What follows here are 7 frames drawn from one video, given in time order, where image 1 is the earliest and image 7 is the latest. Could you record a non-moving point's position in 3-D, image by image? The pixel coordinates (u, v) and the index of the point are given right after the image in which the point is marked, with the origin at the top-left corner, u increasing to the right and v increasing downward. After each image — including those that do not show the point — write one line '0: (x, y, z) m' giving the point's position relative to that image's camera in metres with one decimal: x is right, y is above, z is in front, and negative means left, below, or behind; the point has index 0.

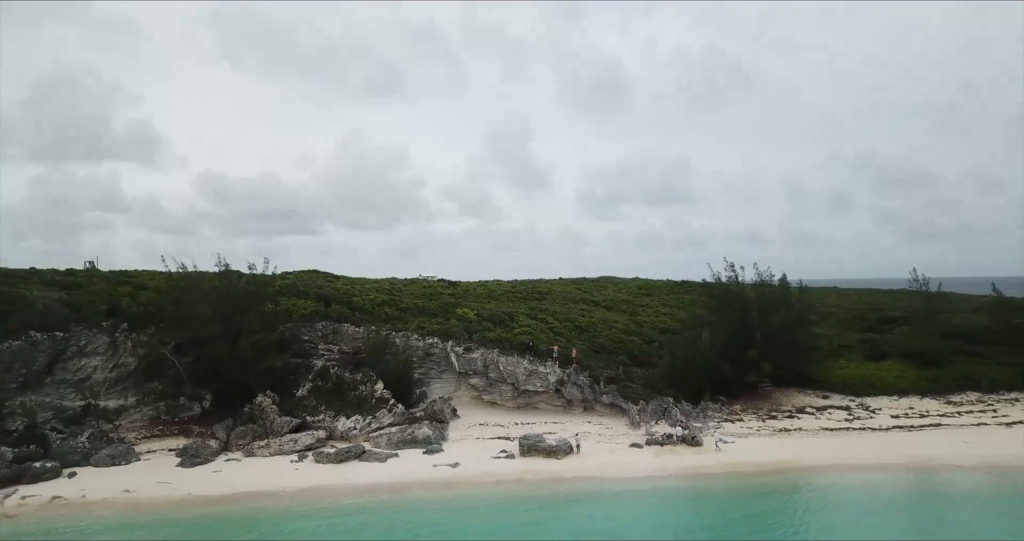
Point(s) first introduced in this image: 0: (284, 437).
0: (-6.0, -4.4, +19.5) m
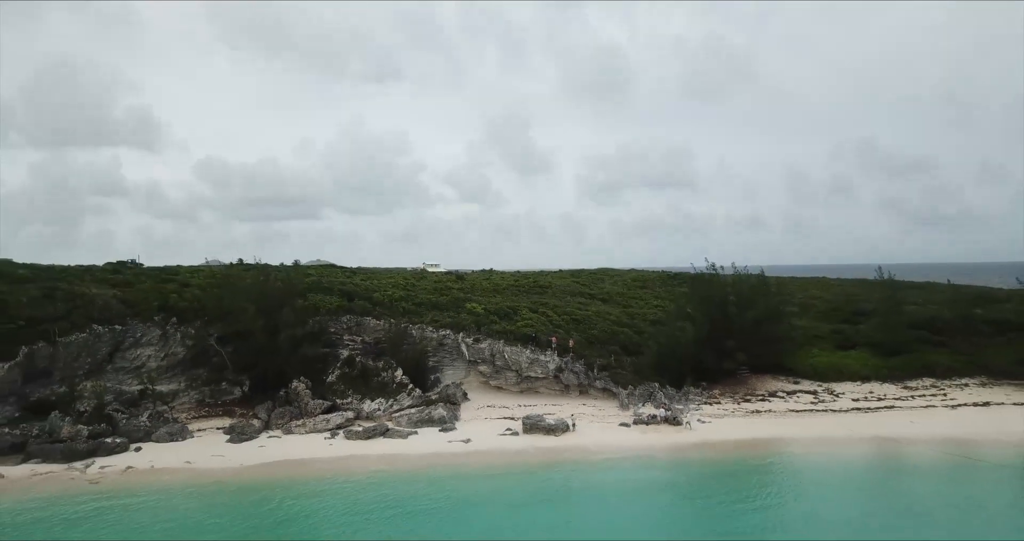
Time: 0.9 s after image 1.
0: (-5.9, -4.5, +22.4) m
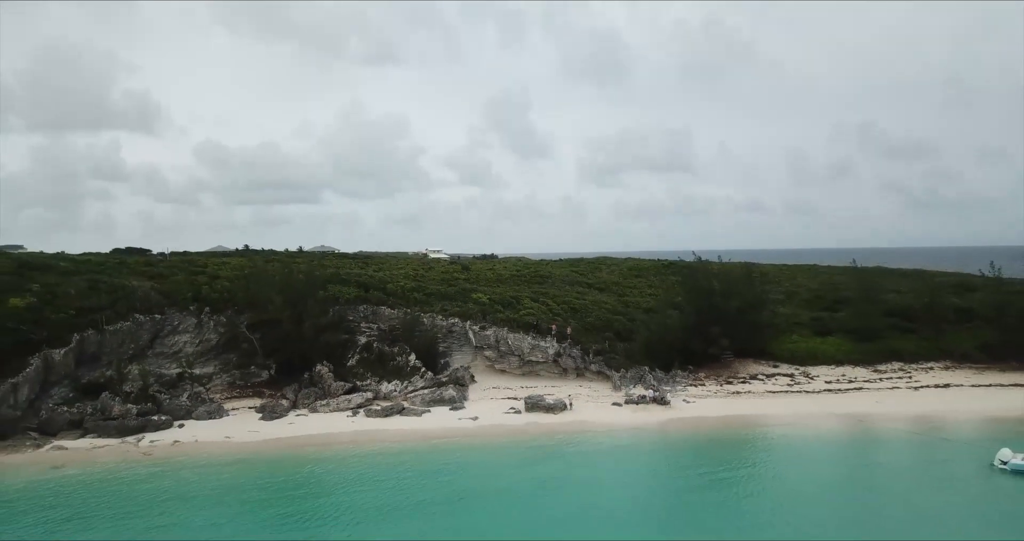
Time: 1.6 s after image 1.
0: (-5.8, -4.3, +24.8) m
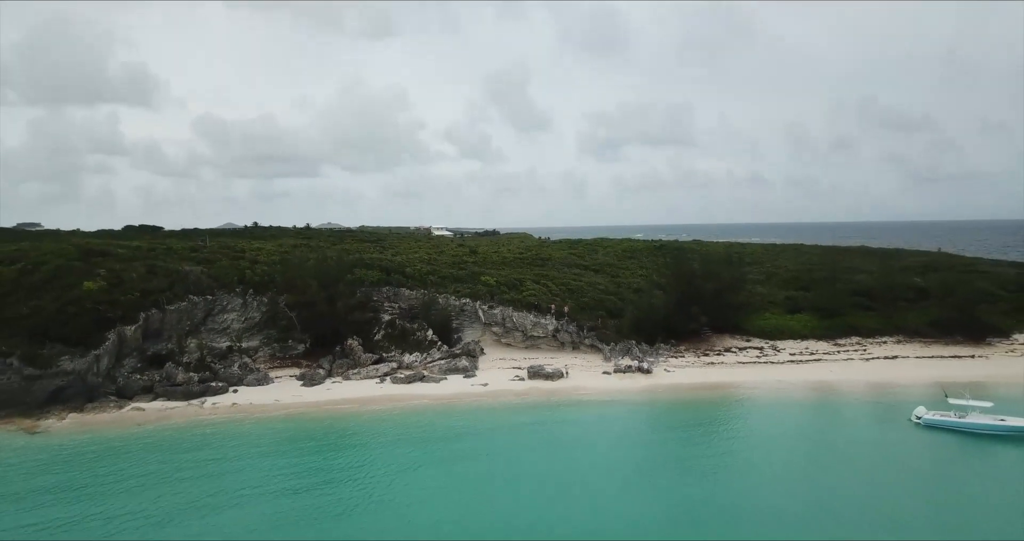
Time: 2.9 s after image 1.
0: (-5.6, -3.8, +28.8) m
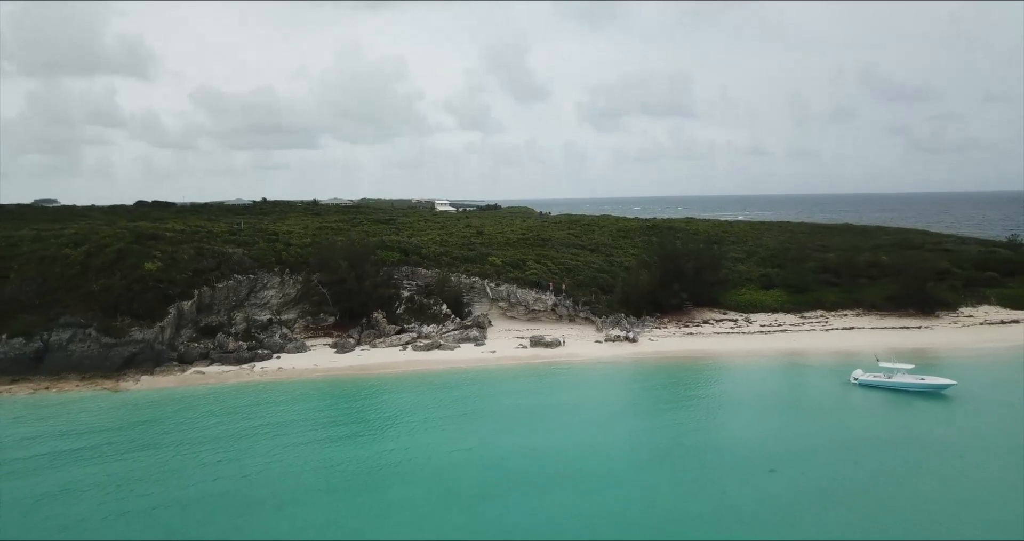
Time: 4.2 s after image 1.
0: (-5.4, -3.0, +33.3) m
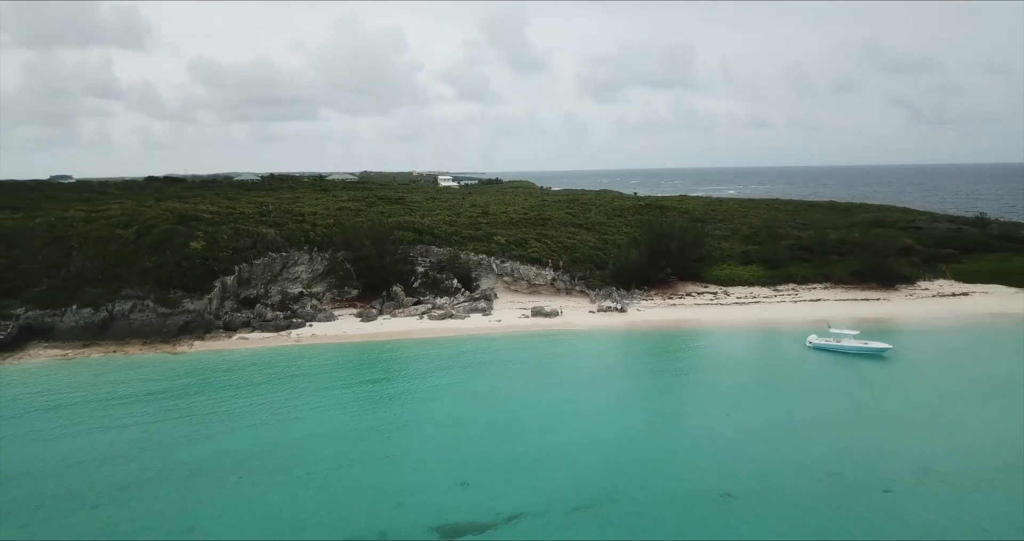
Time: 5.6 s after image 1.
0: (-5.3, -1.9, +37.6) m
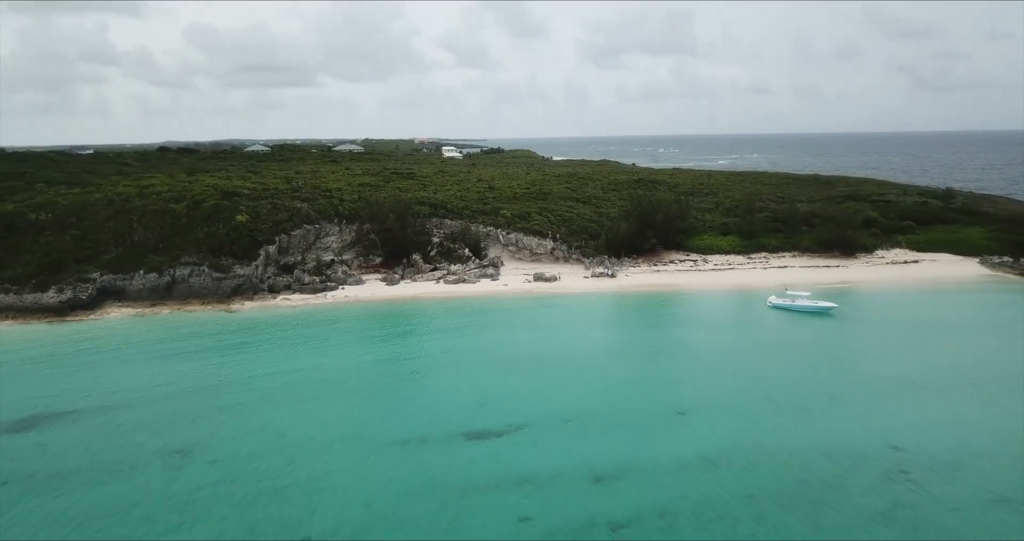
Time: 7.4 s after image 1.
0: (-5.0, -0.1, +43.2) m
